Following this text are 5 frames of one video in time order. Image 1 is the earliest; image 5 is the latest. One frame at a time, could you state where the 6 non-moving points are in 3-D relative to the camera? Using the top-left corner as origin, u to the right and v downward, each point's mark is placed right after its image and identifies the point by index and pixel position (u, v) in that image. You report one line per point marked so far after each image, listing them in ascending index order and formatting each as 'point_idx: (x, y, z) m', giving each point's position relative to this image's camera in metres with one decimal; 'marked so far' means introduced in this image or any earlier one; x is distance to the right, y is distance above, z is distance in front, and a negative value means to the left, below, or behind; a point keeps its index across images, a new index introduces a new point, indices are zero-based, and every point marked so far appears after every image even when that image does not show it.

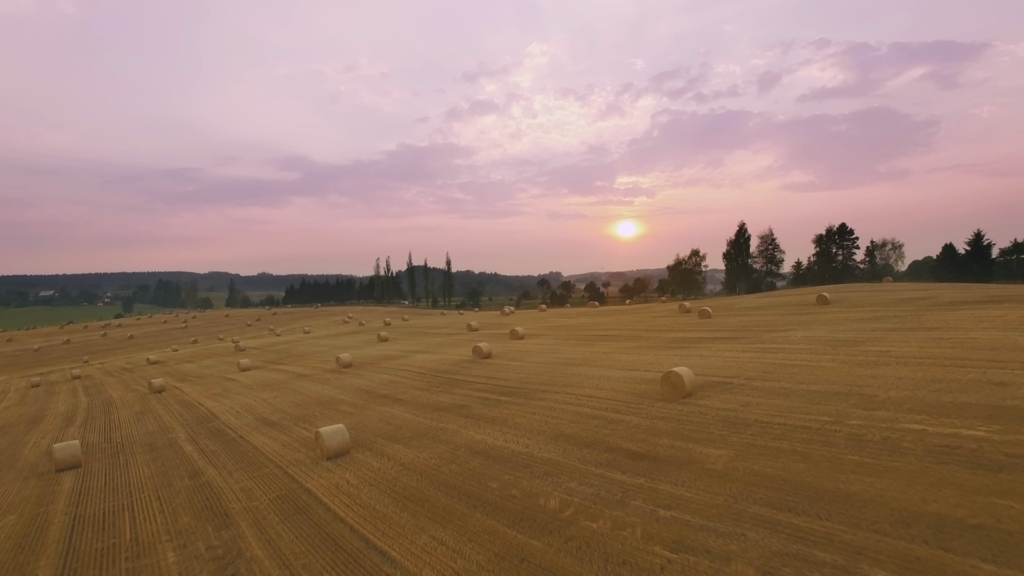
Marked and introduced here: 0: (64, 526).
0: (-6.3, -3.4, +6.7) m
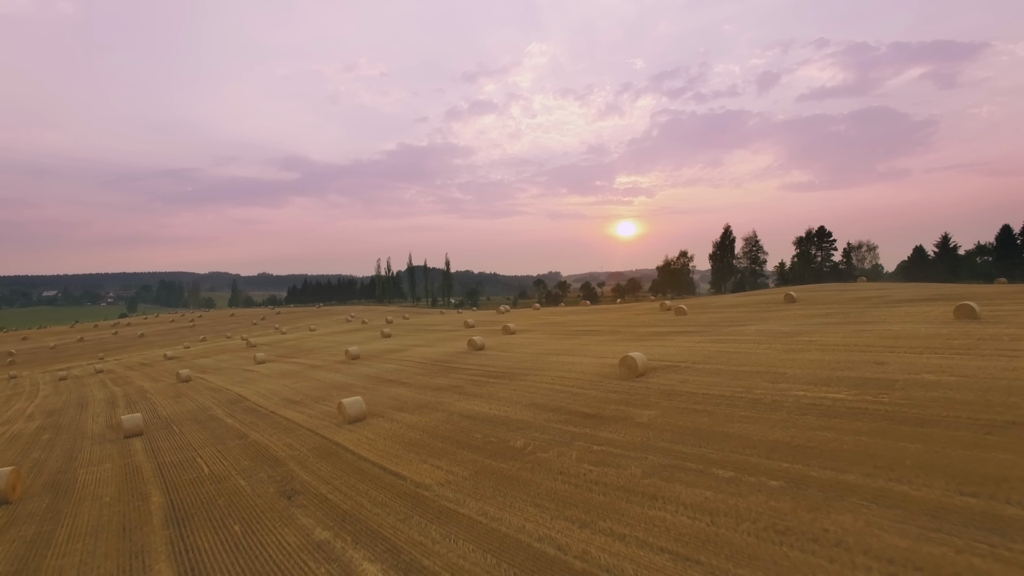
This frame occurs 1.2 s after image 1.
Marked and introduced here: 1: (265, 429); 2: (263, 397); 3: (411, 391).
0: (-6.6, -3.4, +8.8) m
1: (-5.7, -3.2, +10.9) m
2: (-7.7, -3.4, +14.6) m
3: (-2.7, -2.7, +12.6) m
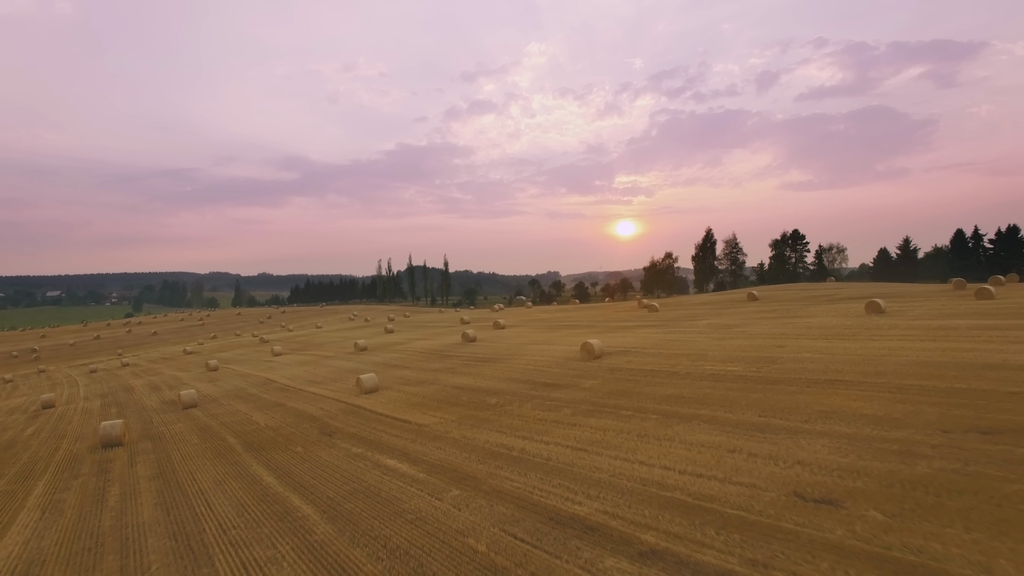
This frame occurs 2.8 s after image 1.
0: (-7.2, -3.4, +11.6) m
1: (-6.2, -3.2, +13.7) m
2: (-8.2, -3.4, +17.5) m
3: (-3.2, -2.7, +15.4) m
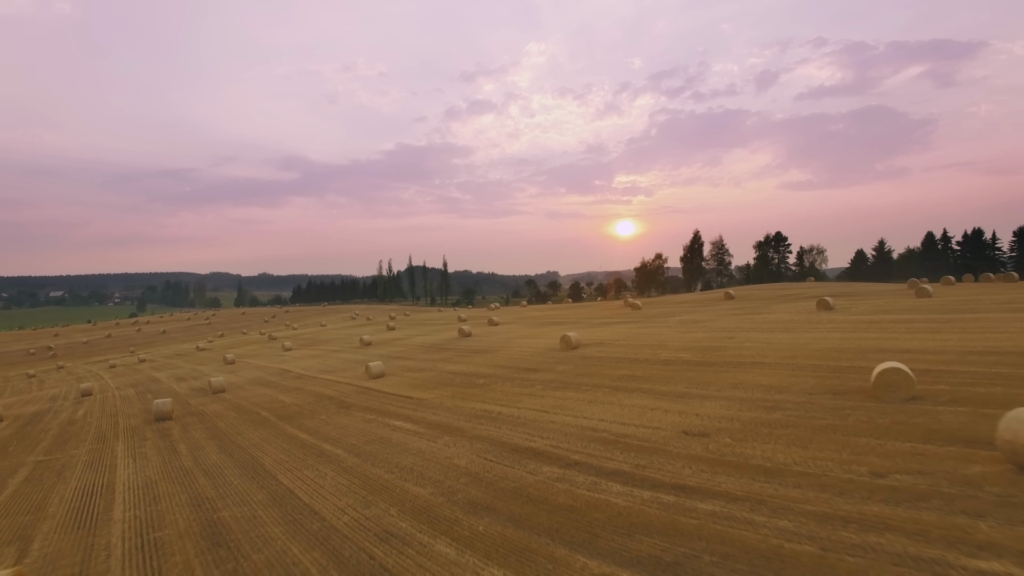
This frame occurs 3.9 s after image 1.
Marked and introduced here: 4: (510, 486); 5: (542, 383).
0: (-7.6, -3.4, +13.7) m
1: (-6.6, -3.2, +15.8) m
2: (-8.6, -3.4, +19.5) m
3: (-3.6, -2.7, +17.5) m
4: (0.0, -2.4, +5.7) m
5: (+0.7, -2.3, +11.4) m
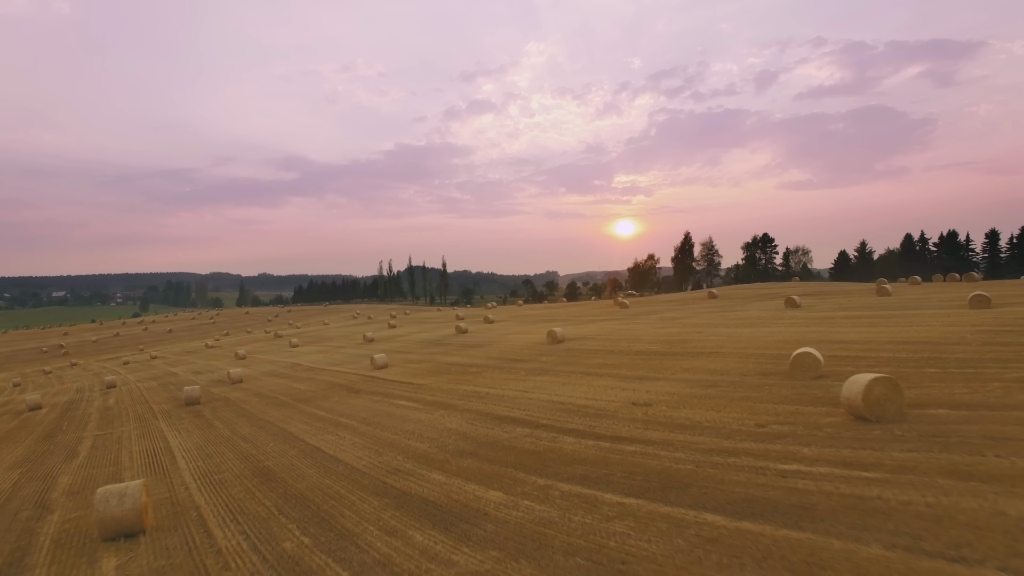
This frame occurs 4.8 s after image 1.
0: (-7.9, -3.4, +15.3) m
1: (-6.9, -3.2, +17.4) m
2: (-8.9, -3.4, +21.2) m
3: (-4.0, -2.7, +19.1) m
4: (-0.3, -2.4, +7.3) m
5: (+0.4, -2.3, +13.1) m
